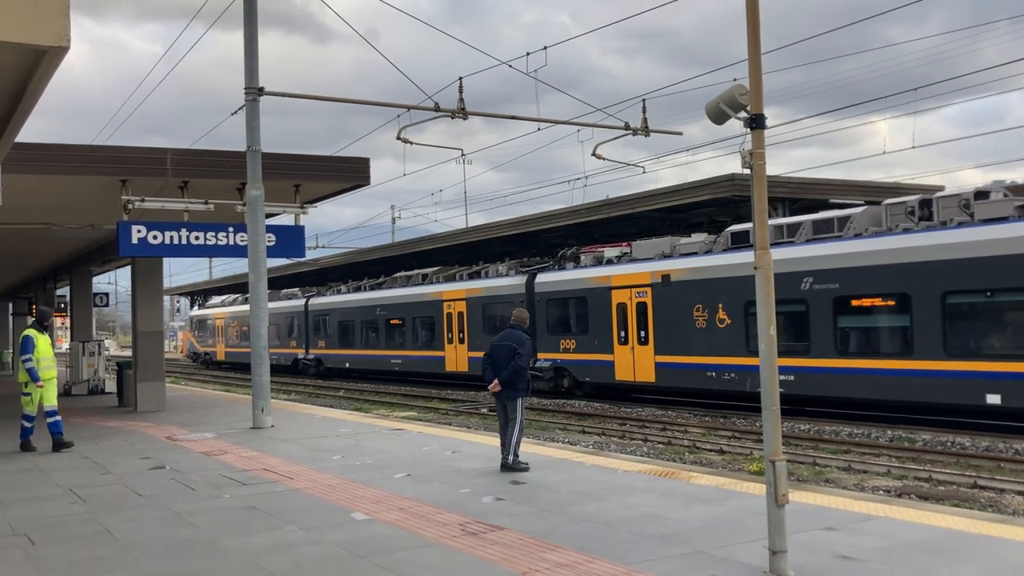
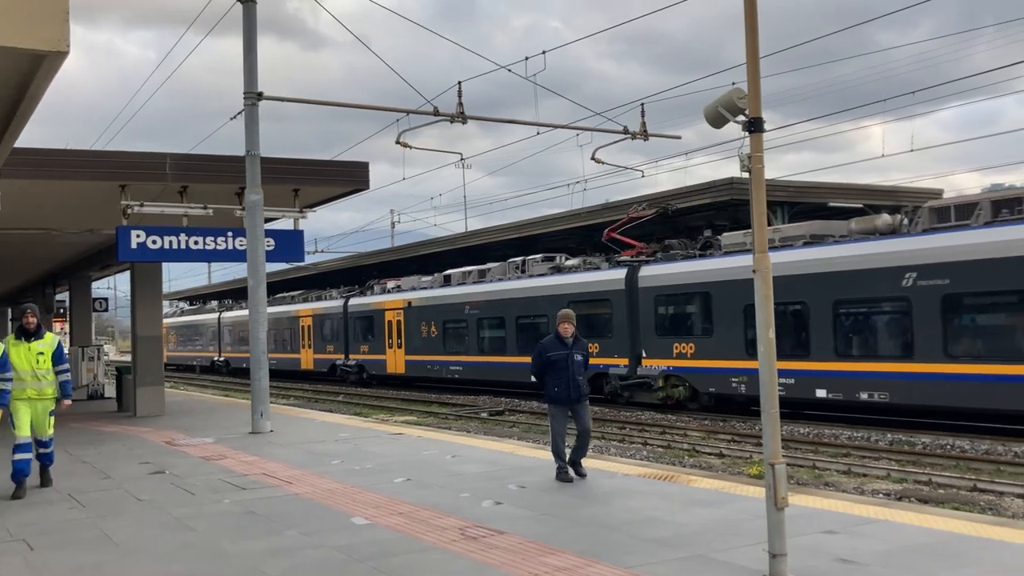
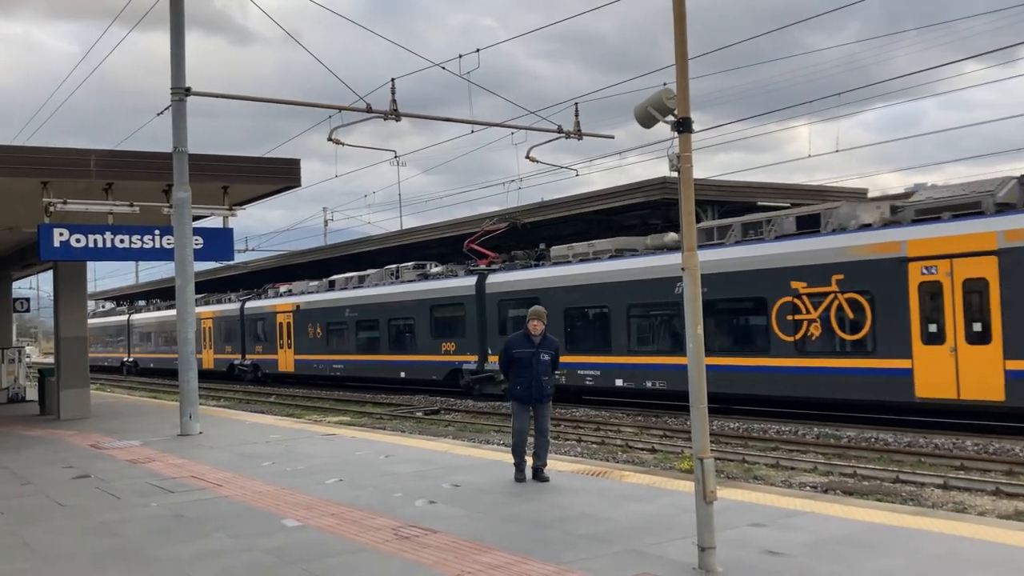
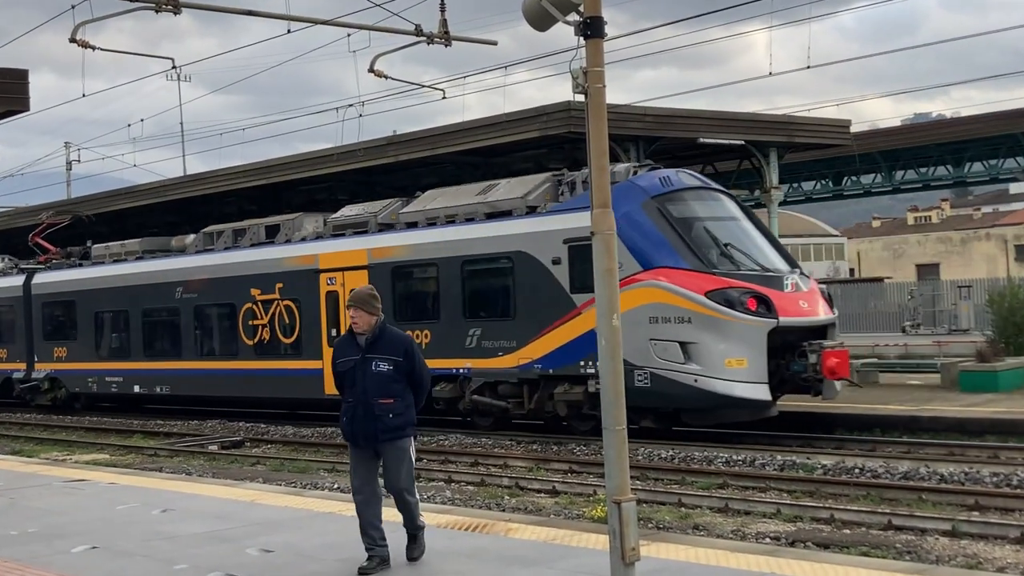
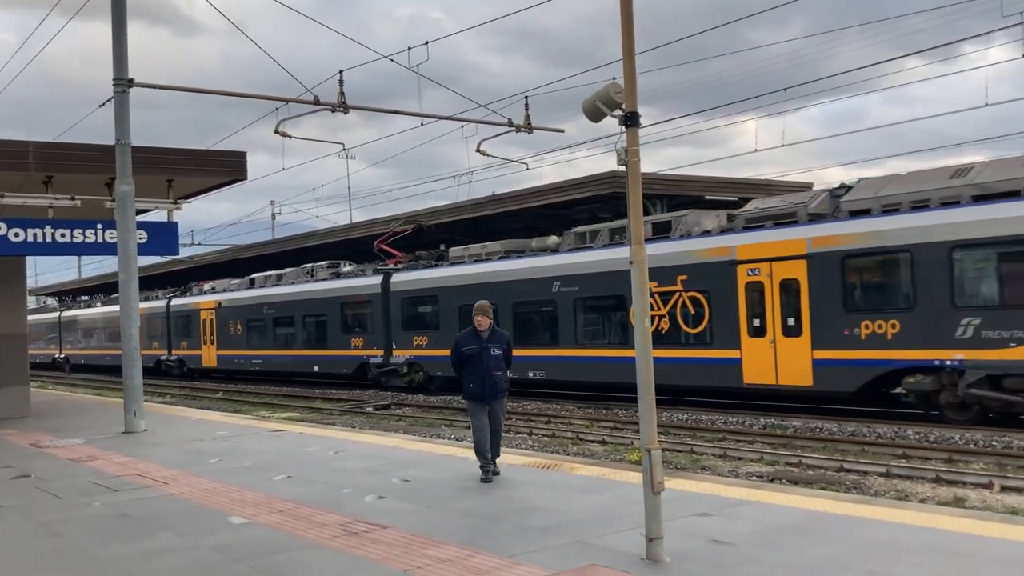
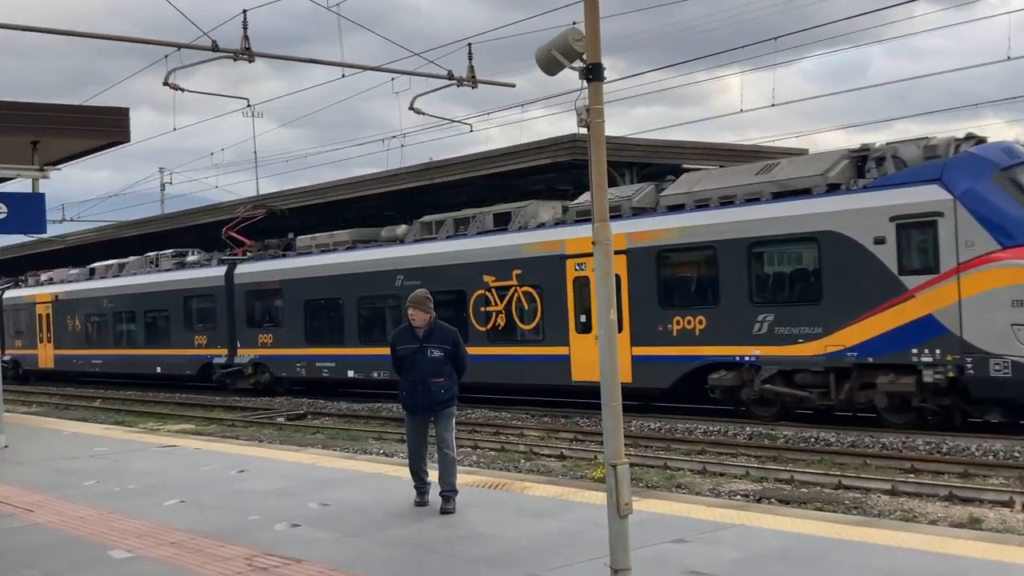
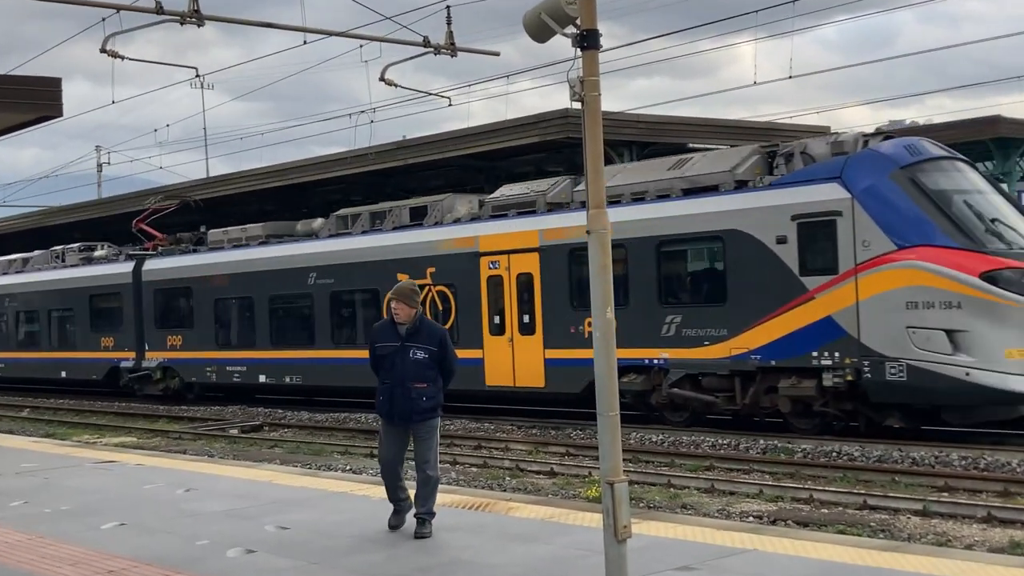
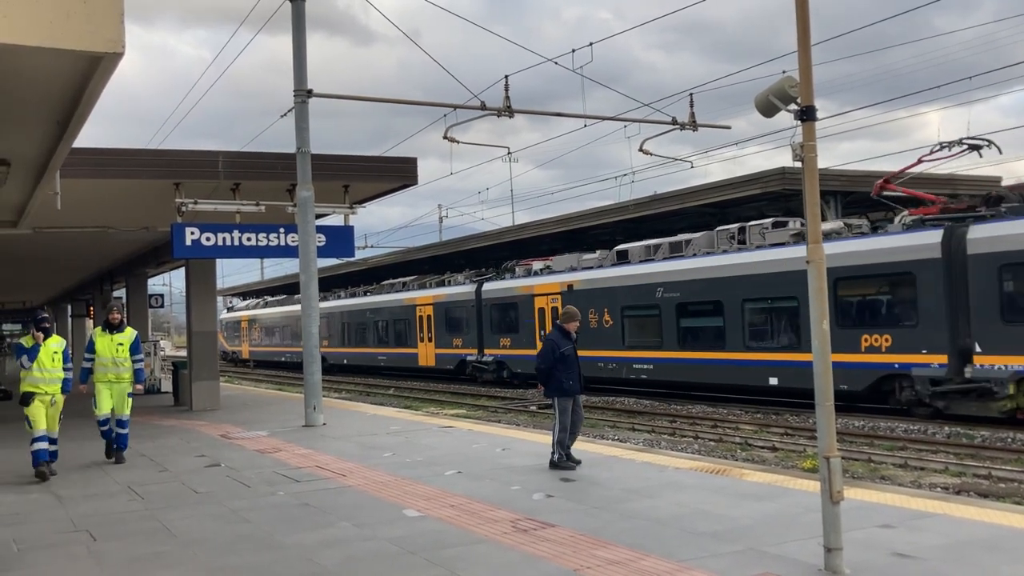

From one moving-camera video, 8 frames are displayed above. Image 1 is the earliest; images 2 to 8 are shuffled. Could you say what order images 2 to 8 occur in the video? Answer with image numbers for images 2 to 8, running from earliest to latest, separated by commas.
8, 2, 3, 5, 6, 7, 4
